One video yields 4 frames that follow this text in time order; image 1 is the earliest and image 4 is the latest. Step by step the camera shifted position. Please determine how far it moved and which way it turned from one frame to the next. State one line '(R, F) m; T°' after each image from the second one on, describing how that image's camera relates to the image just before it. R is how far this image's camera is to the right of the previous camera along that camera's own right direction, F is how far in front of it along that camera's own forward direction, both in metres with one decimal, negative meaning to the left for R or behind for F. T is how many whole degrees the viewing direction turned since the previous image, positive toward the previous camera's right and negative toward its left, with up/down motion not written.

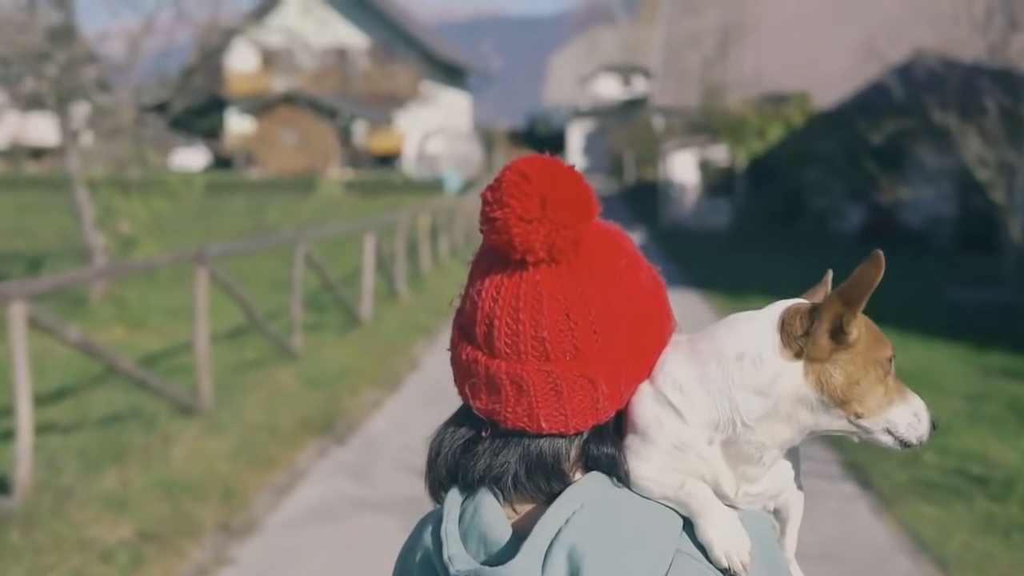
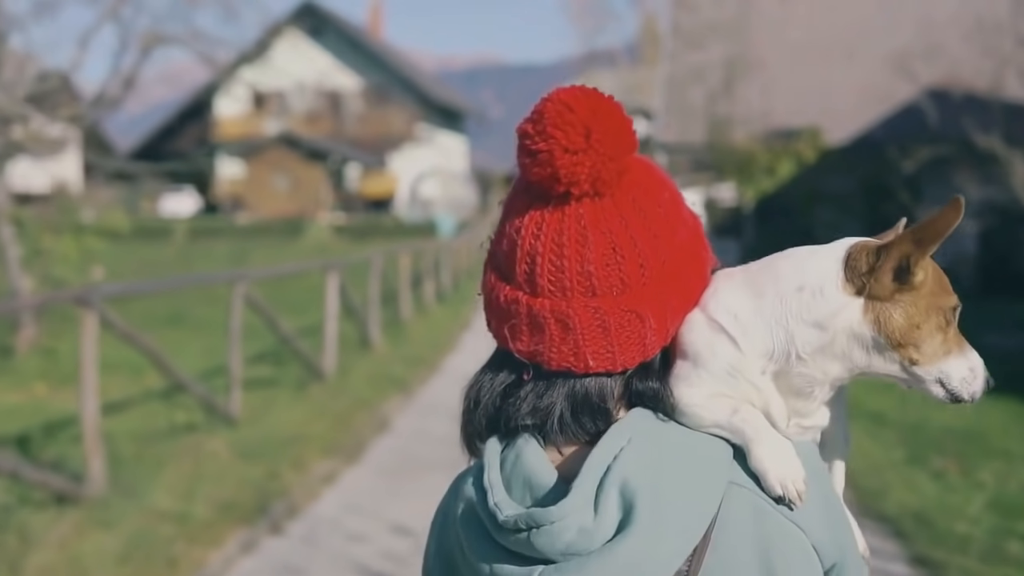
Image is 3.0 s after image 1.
(+0.1, +1.6) m; 0°
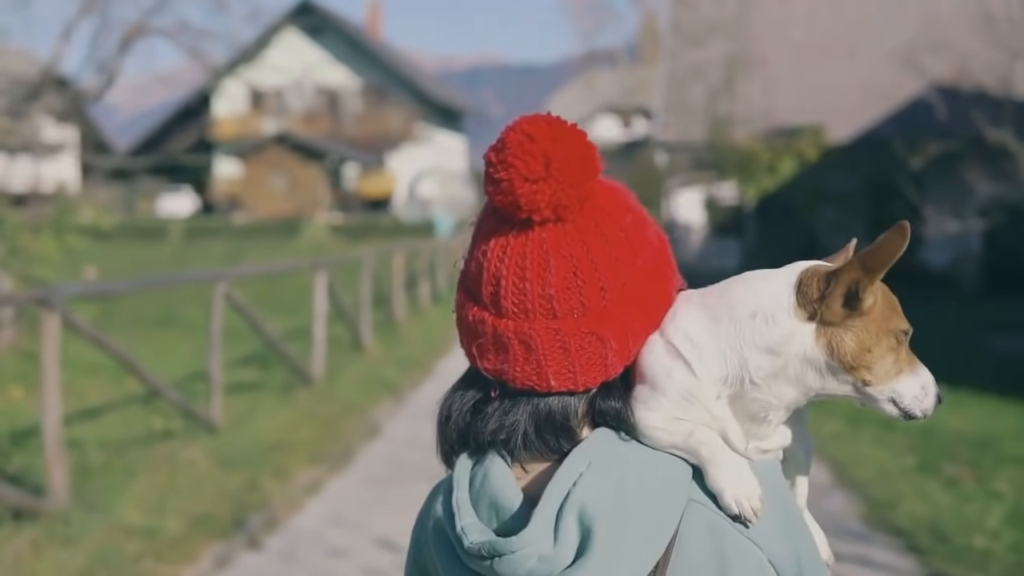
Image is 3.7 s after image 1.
(0.0, +0.4) m; 0°
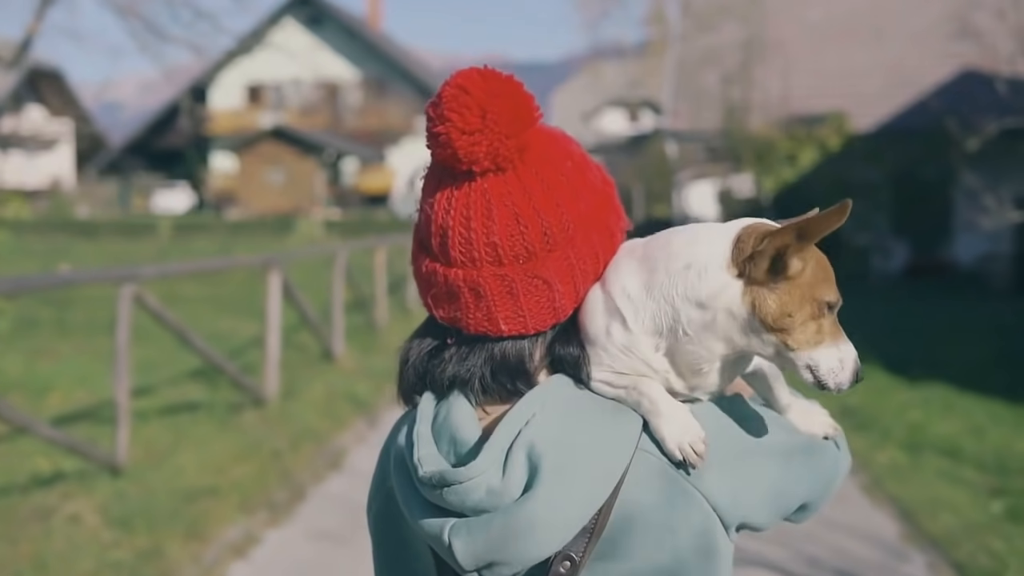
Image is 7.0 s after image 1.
(+0.1, +1.6) m; 0°
